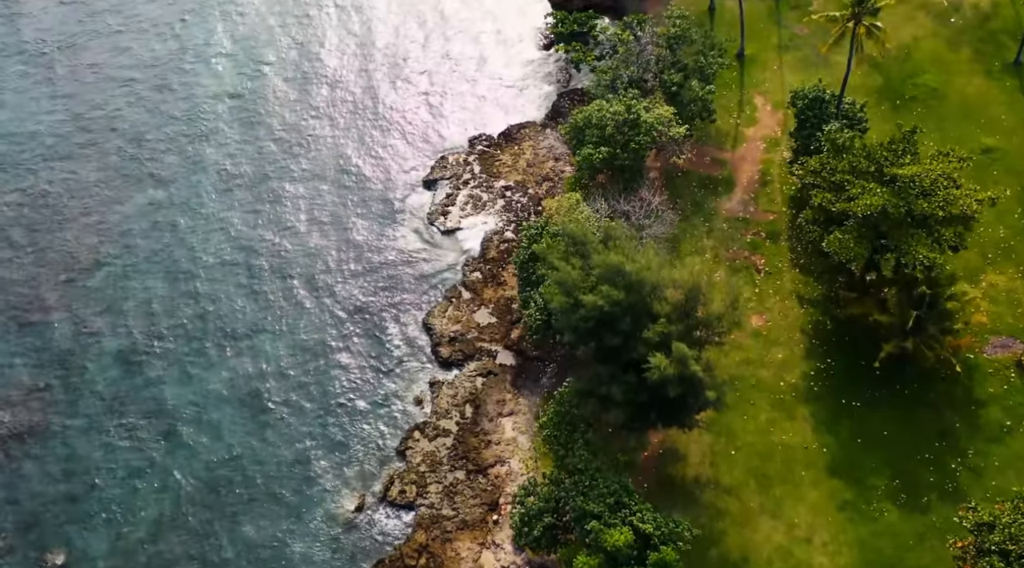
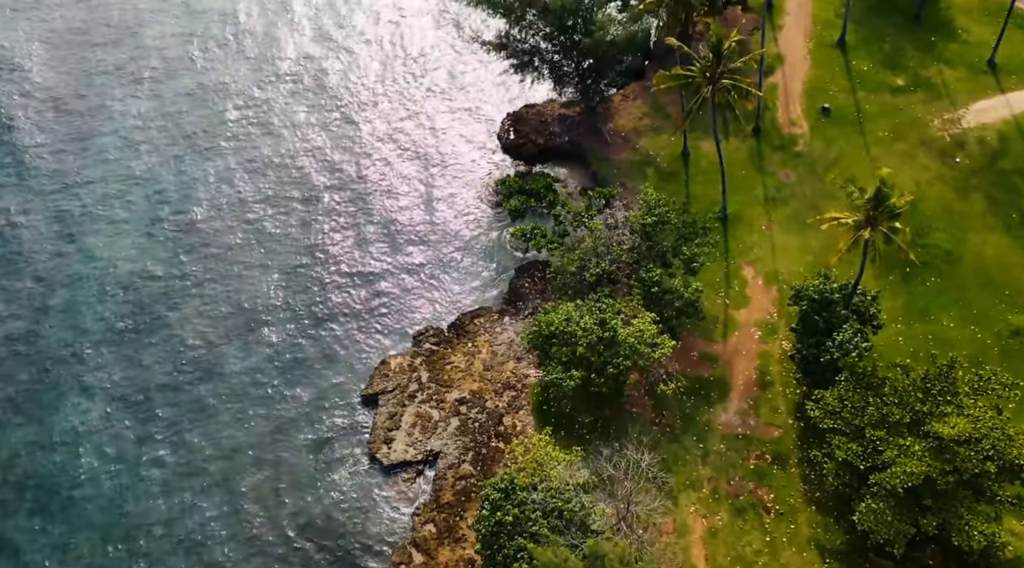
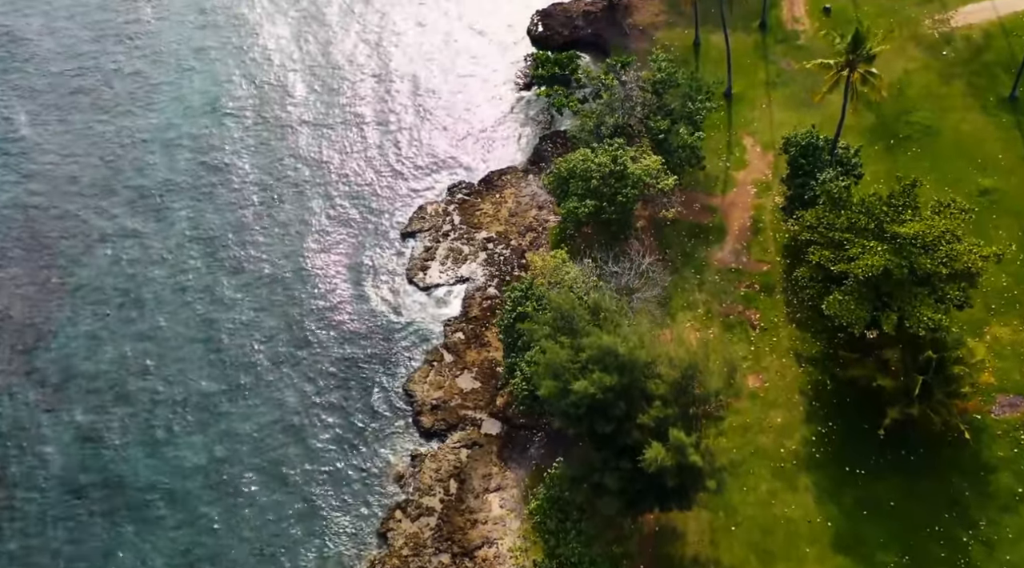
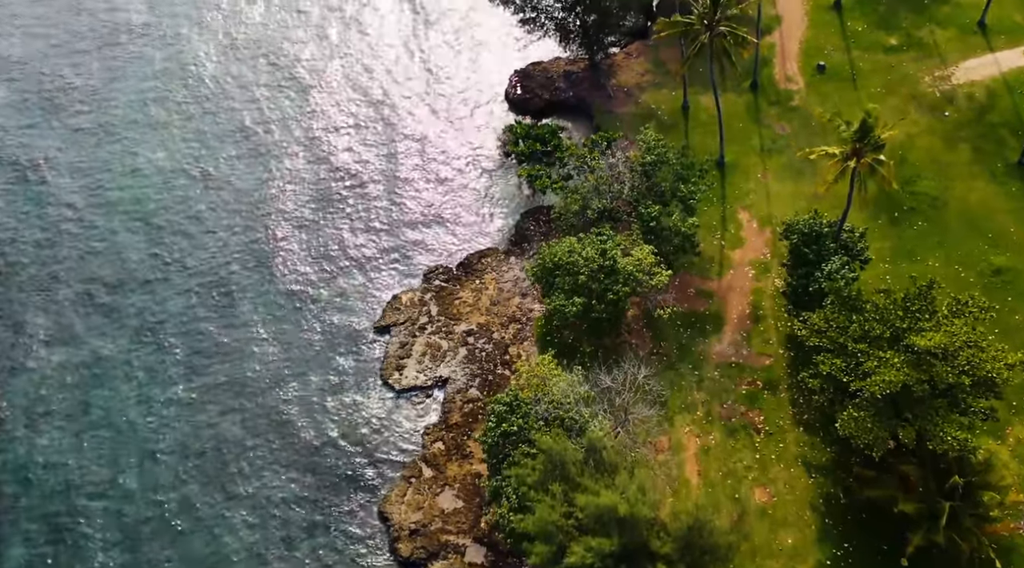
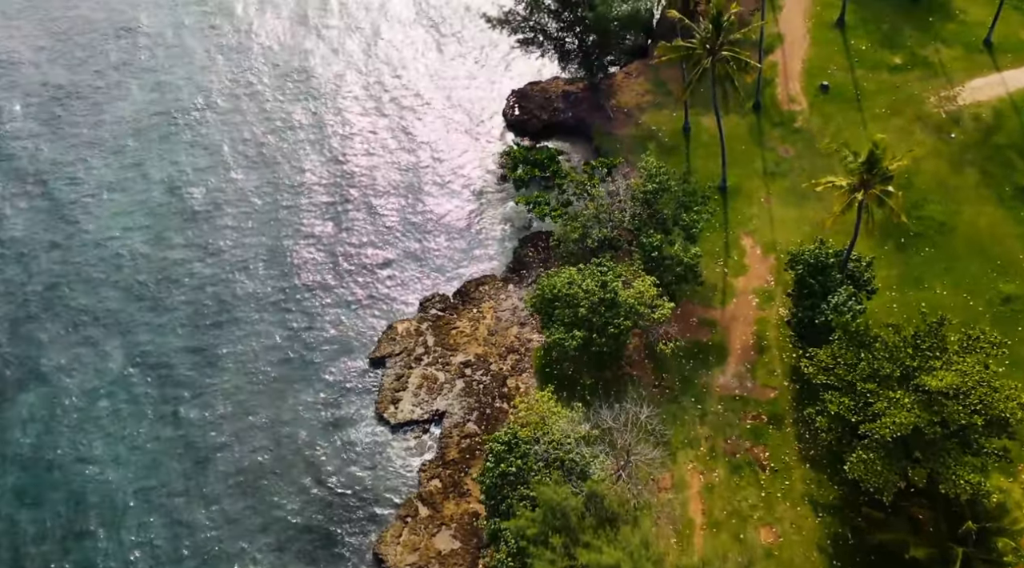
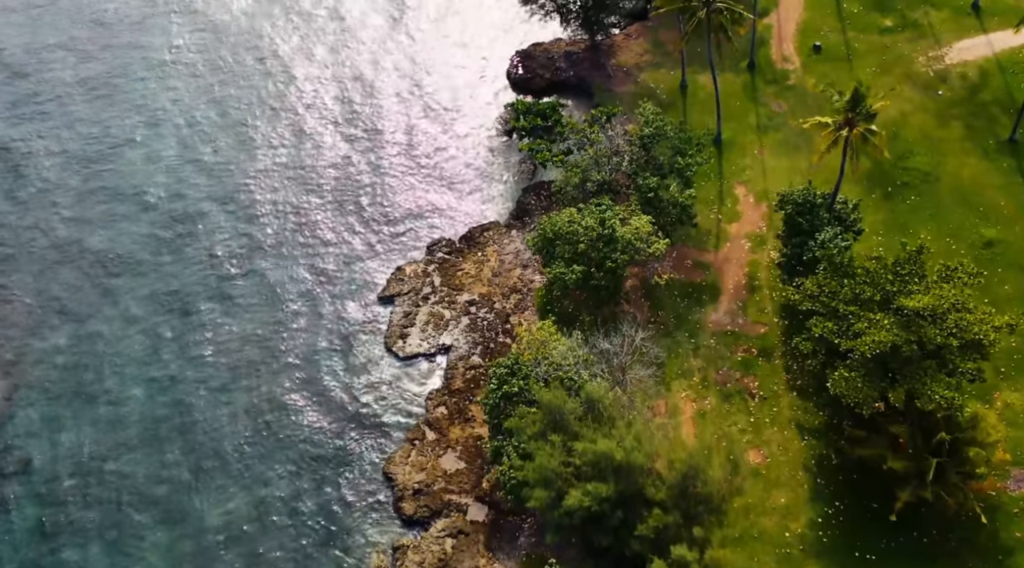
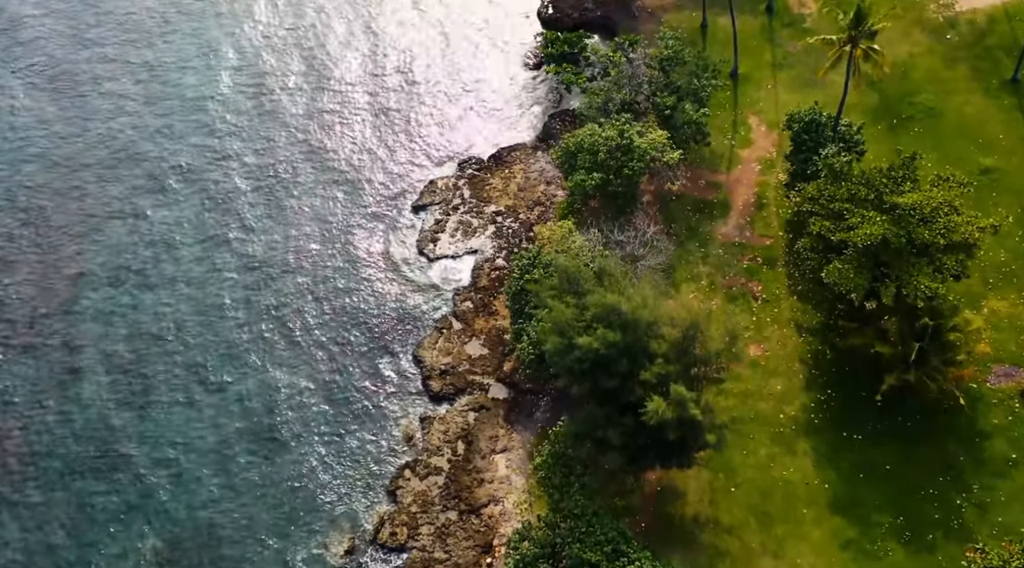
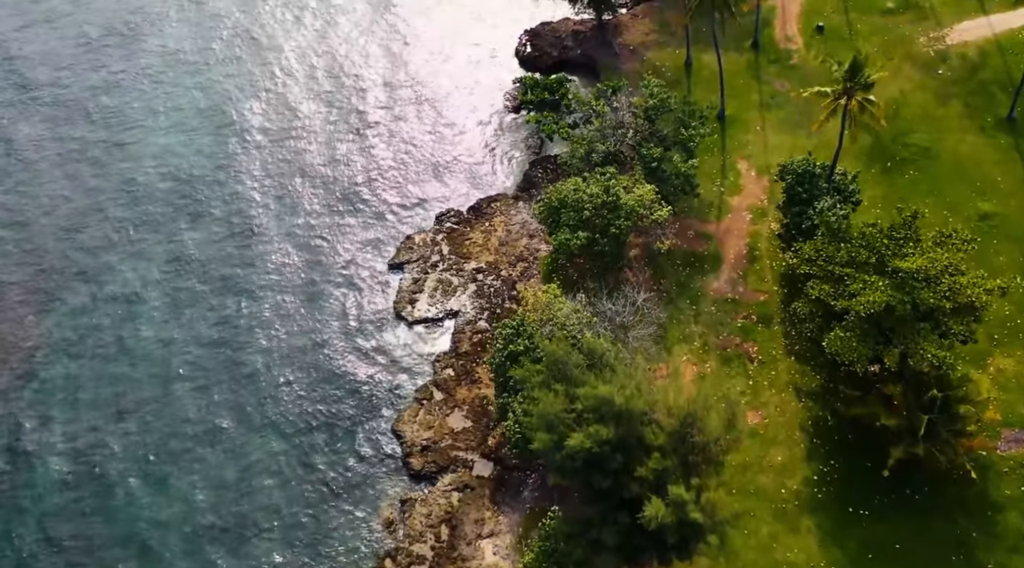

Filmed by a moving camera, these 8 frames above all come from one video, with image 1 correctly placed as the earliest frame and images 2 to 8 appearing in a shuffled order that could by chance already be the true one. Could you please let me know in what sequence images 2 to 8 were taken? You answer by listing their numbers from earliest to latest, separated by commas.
7, 3, 8, 6, 4, 5, 2
